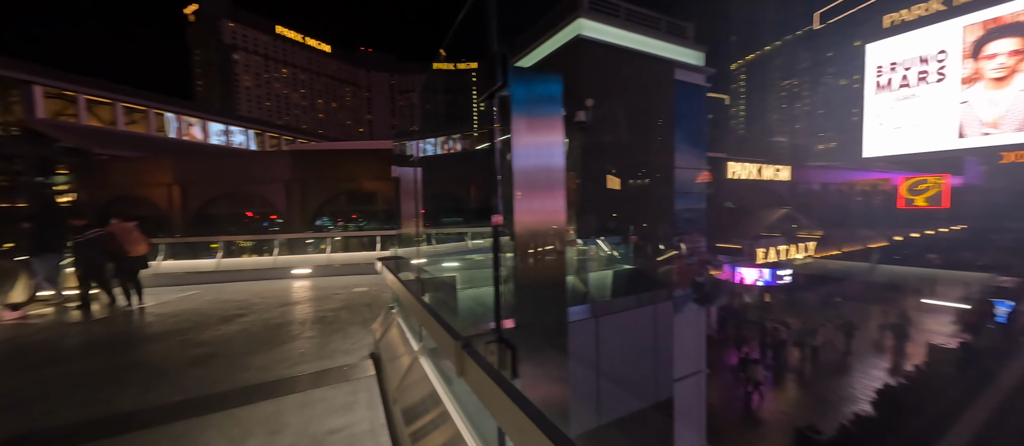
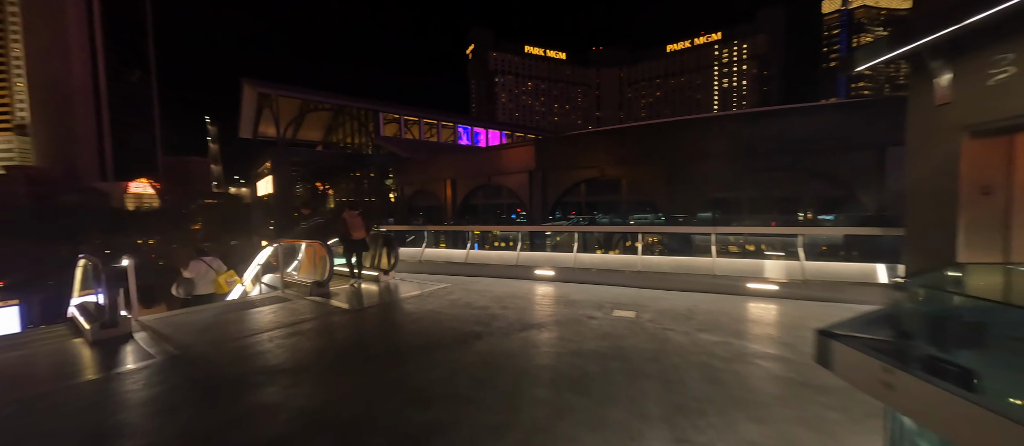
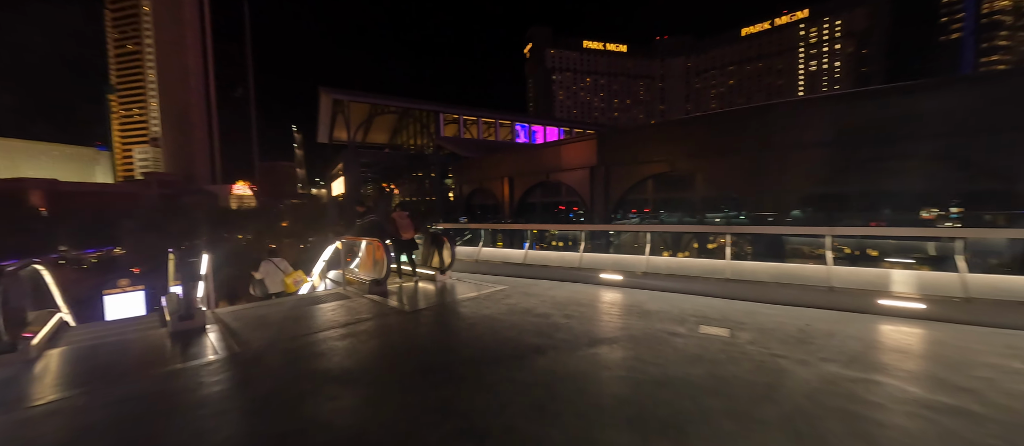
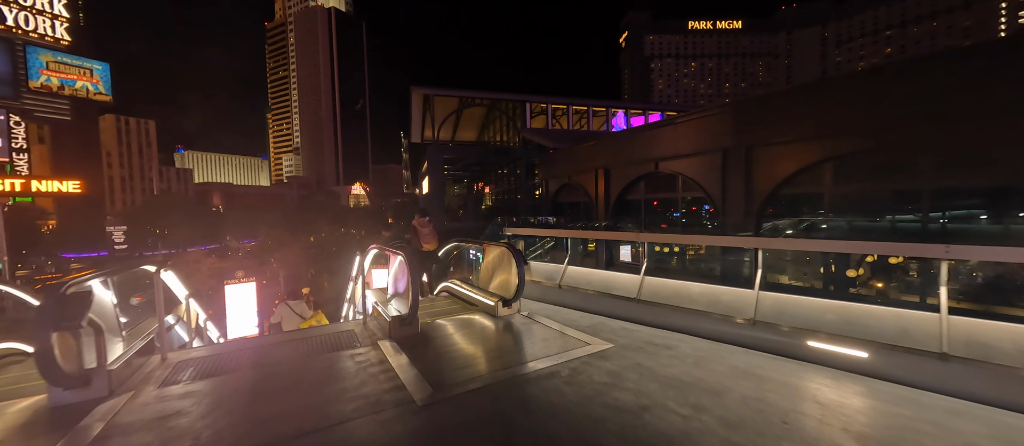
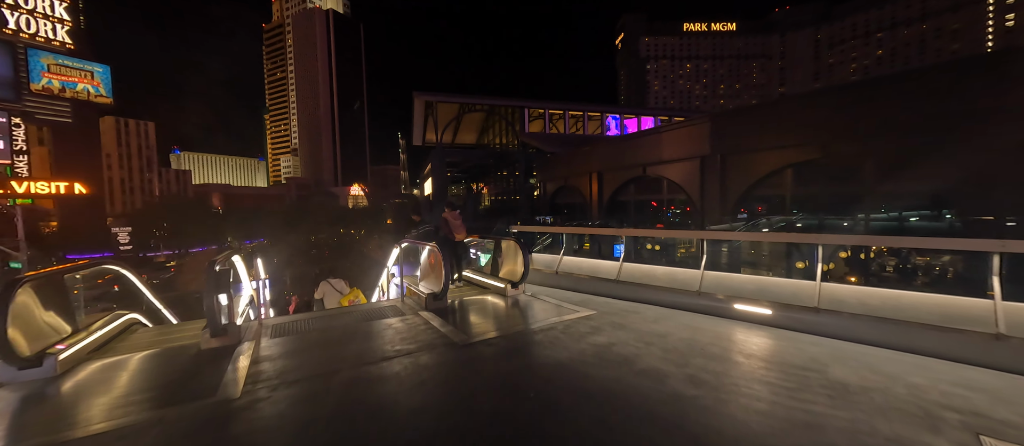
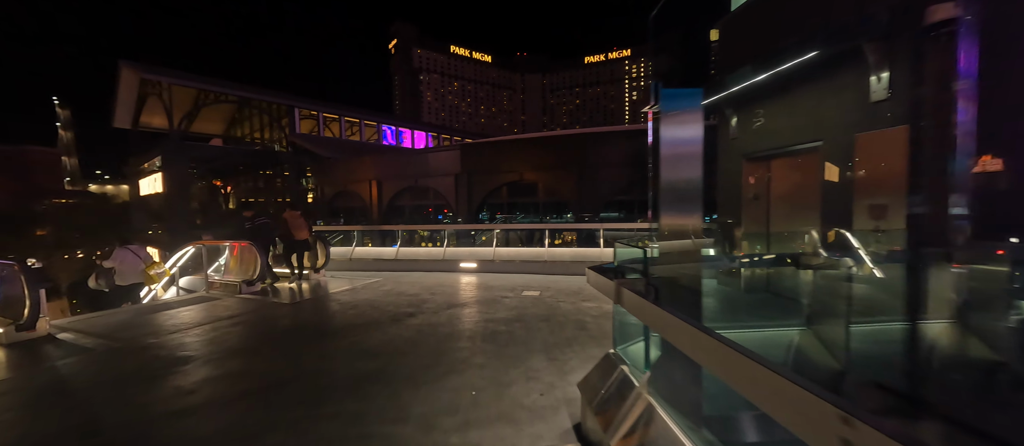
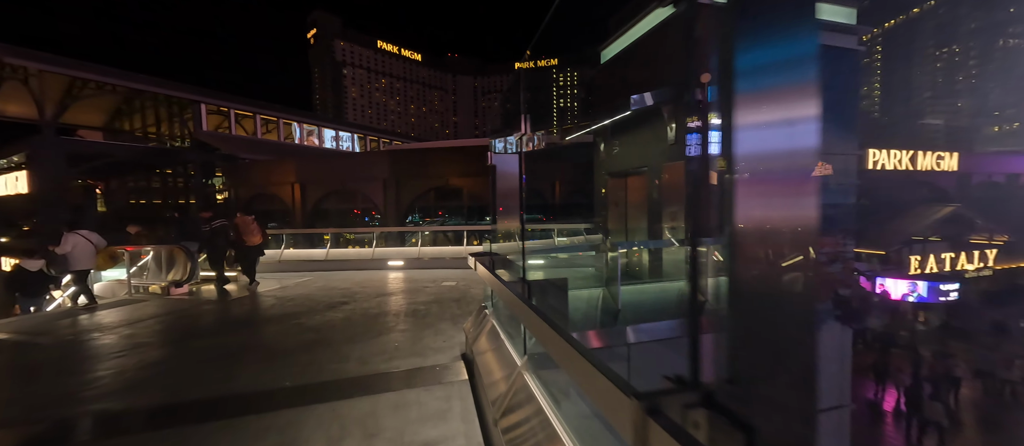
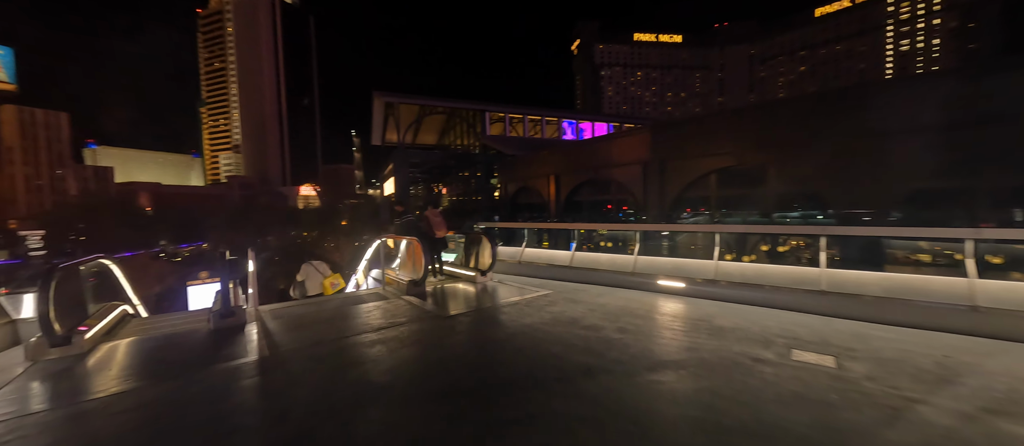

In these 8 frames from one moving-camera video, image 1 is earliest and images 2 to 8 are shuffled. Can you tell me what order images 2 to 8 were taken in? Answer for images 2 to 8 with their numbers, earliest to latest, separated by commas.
7, 6, 2, 3, 8, 5, 4
